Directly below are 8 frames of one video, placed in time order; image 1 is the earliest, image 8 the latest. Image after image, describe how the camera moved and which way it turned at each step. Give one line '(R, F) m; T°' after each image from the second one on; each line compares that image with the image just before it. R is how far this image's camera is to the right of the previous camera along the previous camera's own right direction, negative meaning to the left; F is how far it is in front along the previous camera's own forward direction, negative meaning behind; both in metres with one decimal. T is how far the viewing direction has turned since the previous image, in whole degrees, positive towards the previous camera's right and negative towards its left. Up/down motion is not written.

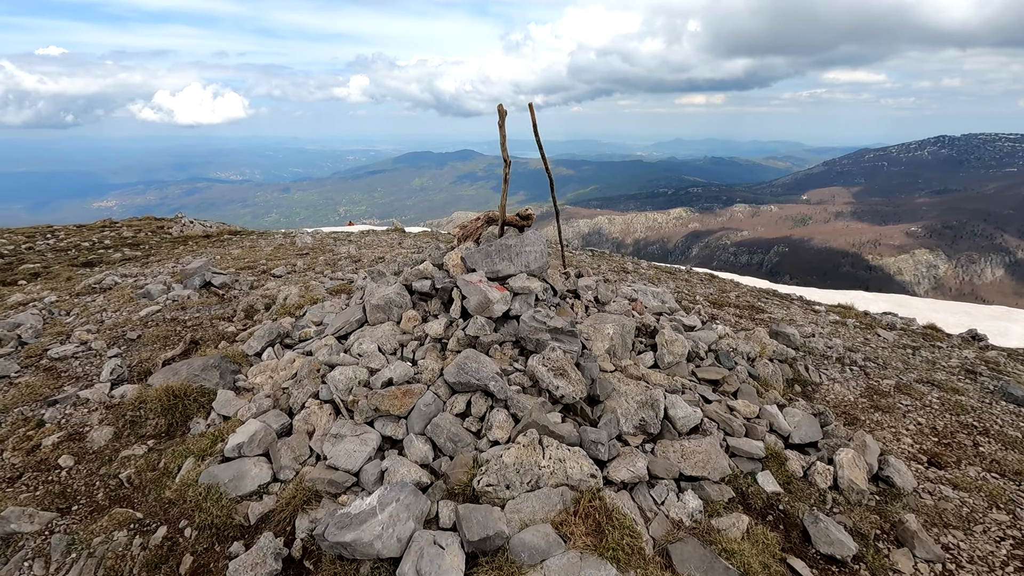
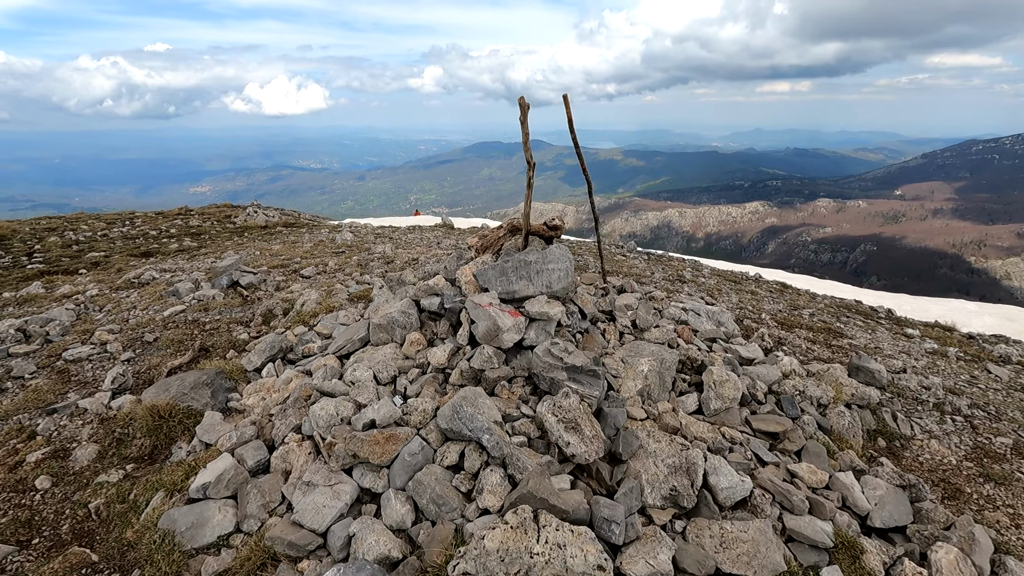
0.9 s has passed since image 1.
(+0.8, +1.5) m; -7°
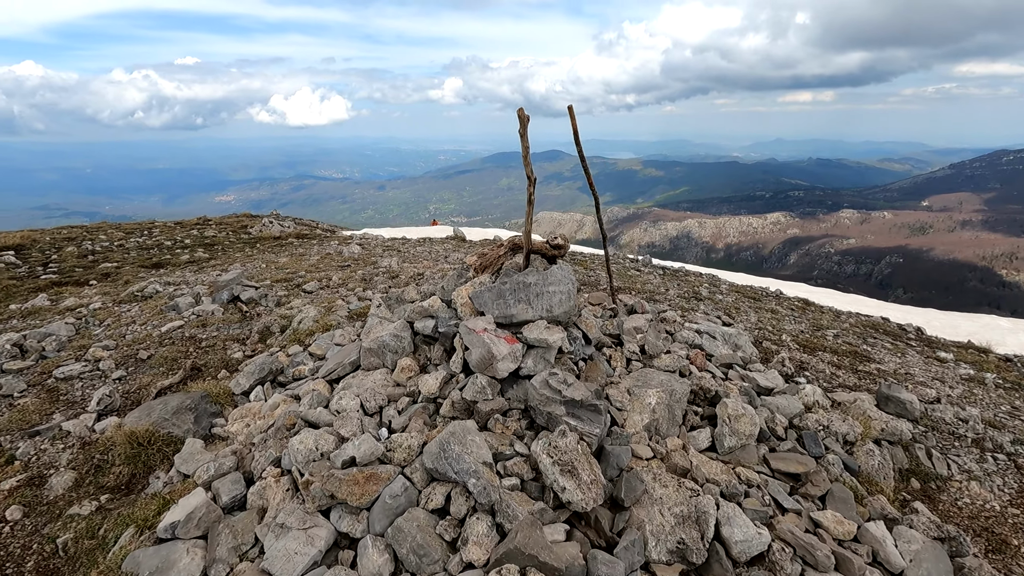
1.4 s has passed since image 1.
(+0.3, +0.6) m; -2°
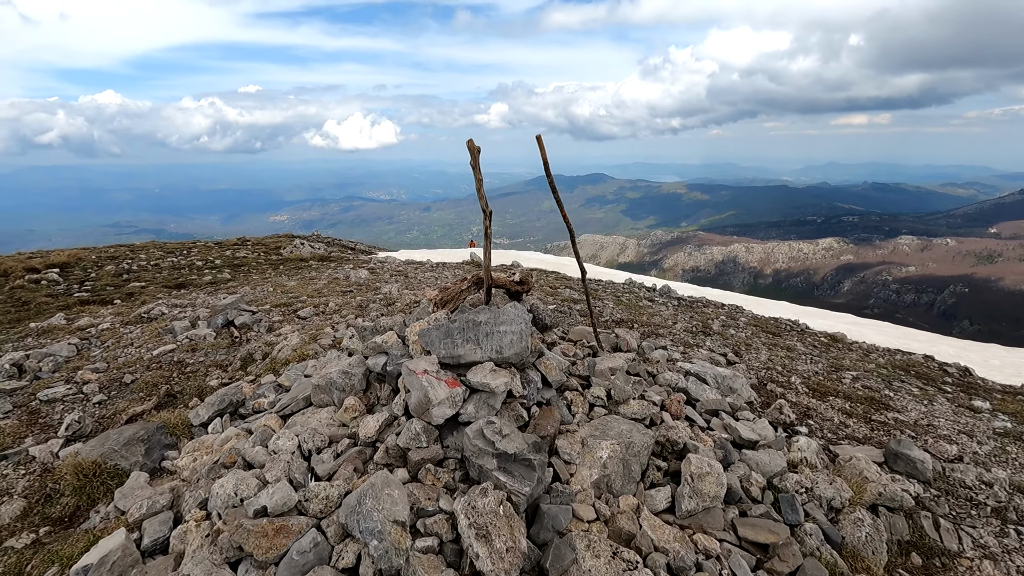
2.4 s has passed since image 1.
(+1.4, +0.5) m; -4°
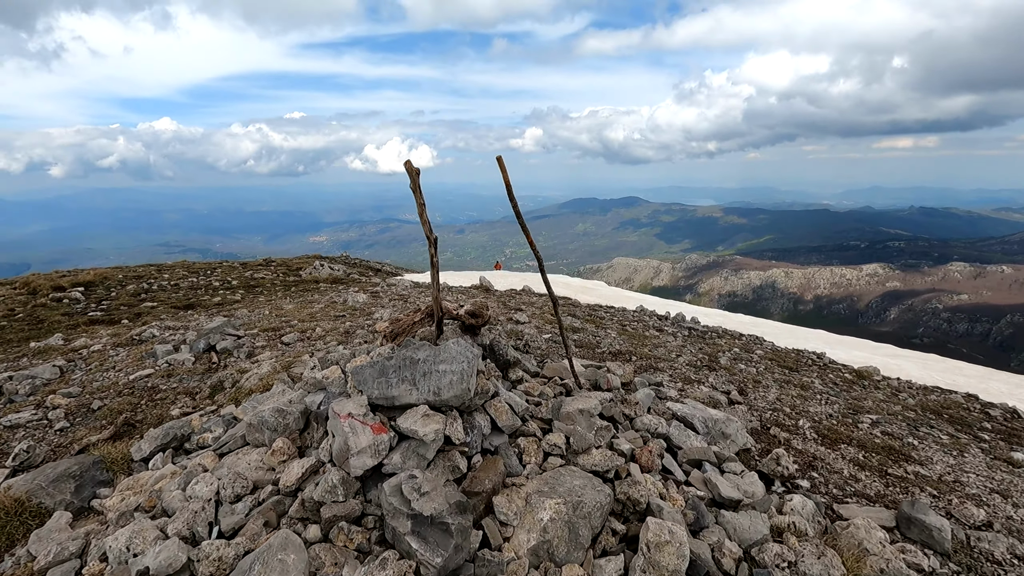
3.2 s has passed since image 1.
(+1.2, +0.8) m; -3°
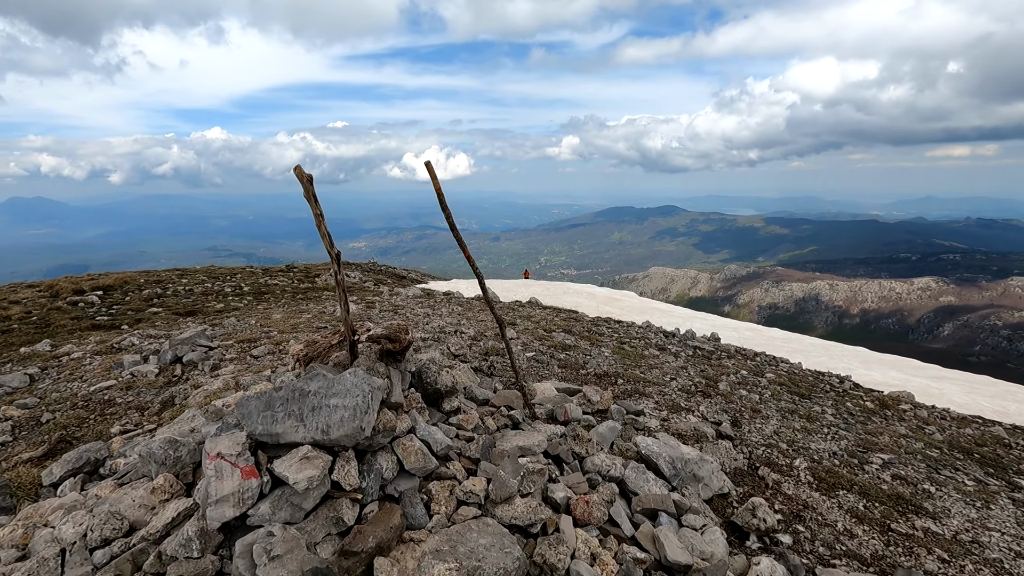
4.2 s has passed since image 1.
(+1.6, +1.0) m; -4°
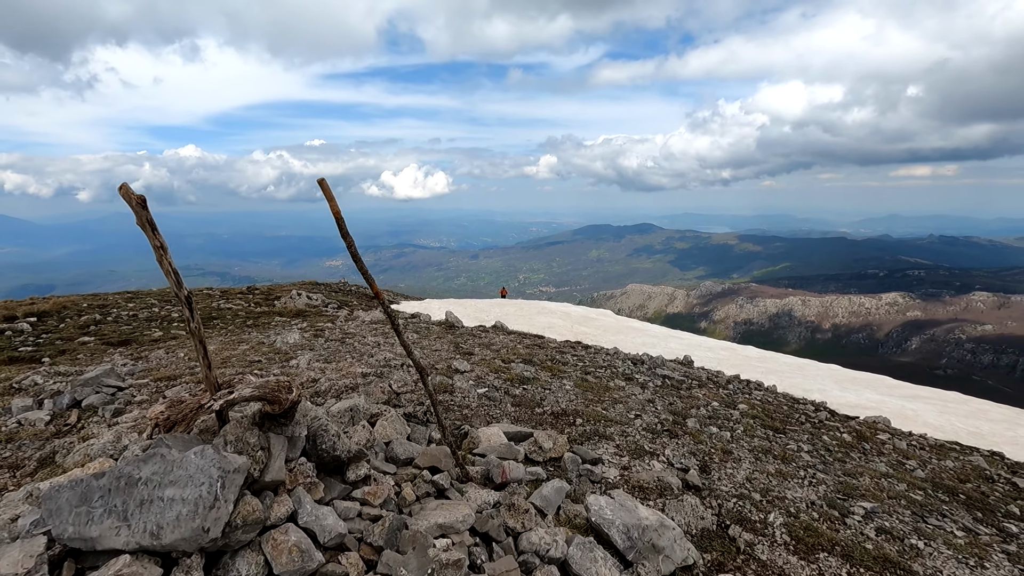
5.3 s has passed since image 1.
(+0.8, +1.4) m; +2°
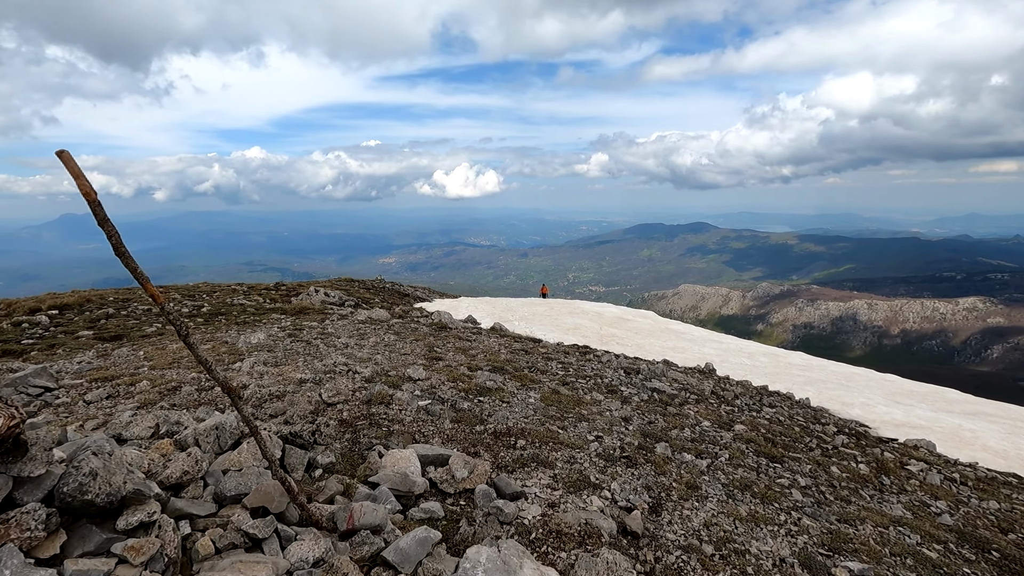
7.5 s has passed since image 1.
(+2.5, +1.8) m; -5°
